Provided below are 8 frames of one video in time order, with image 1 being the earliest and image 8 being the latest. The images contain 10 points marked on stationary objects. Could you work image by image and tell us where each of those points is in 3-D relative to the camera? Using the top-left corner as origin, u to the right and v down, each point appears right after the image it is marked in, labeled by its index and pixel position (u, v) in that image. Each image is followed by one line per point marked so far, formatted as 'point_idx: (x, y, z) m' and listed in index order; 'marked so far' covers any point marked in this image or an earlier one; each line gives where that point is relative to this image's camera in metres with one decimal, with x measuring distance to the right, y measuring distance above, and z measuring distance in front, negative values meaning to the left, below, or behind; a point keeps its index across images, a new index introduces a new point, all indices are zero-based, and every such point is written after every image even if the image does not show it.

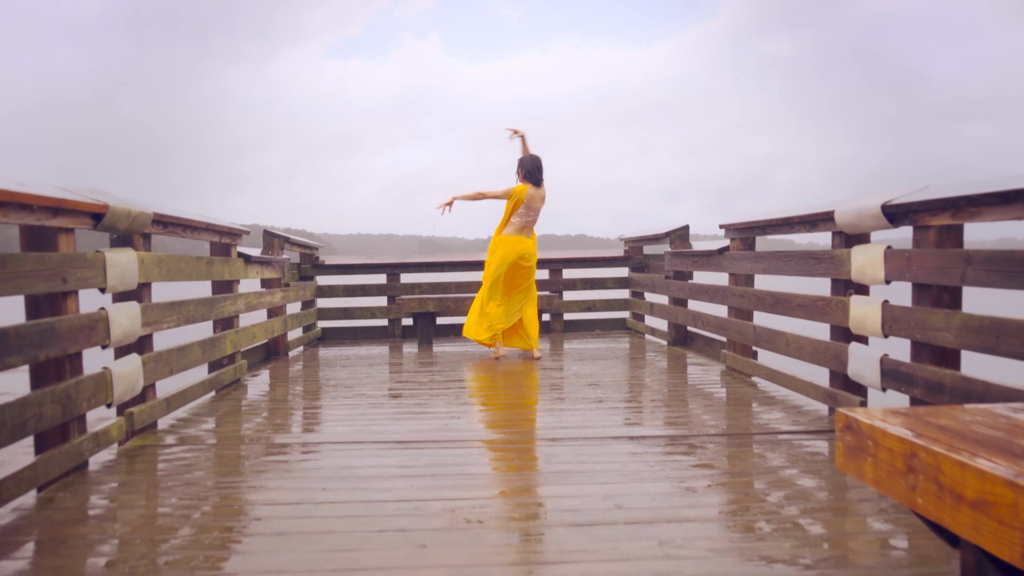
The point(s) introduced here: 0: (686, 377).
0: (+1.4, -0.7, +5.0) m
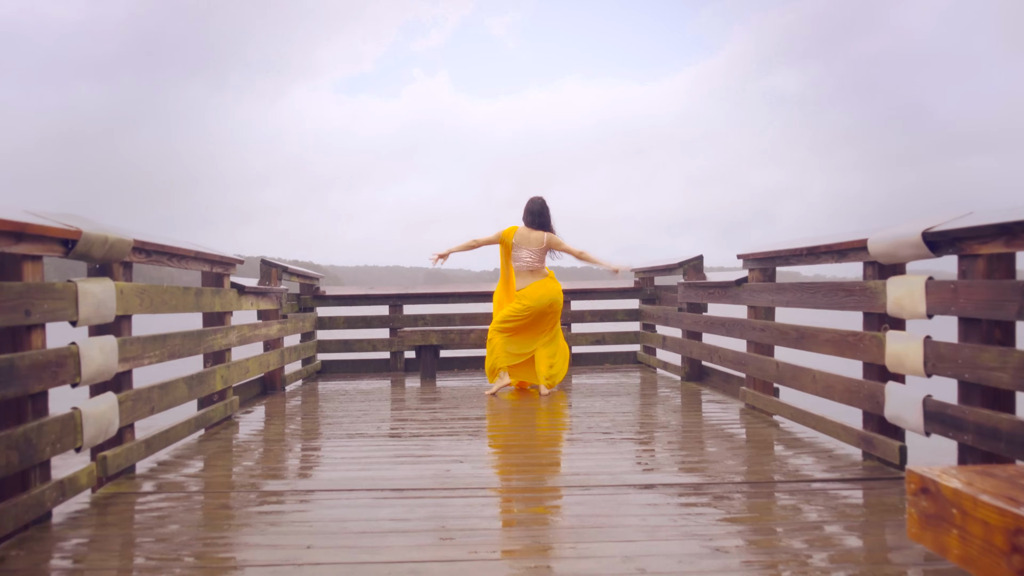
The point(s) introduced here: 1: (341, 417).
0: (+1.5, -1.0, +4.7) m
1: (-1.3, -1.0, +4.8) m
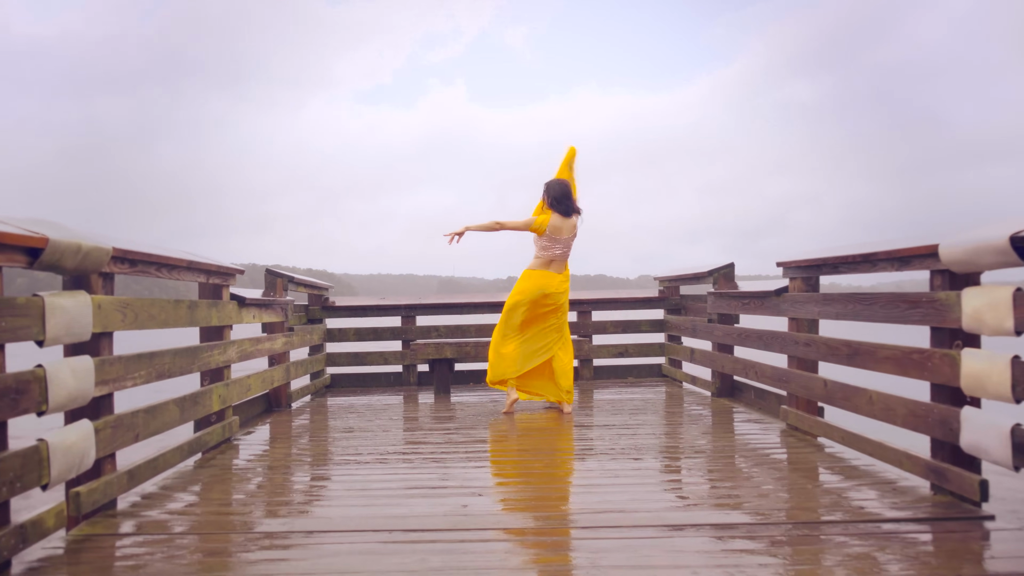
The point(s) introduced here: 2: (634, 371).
0: (+1.6, -1.0, +4.3) m
1: (-1.2, -1.1, +4.5) m
2: (+1.4, -1.0, +7.0) m
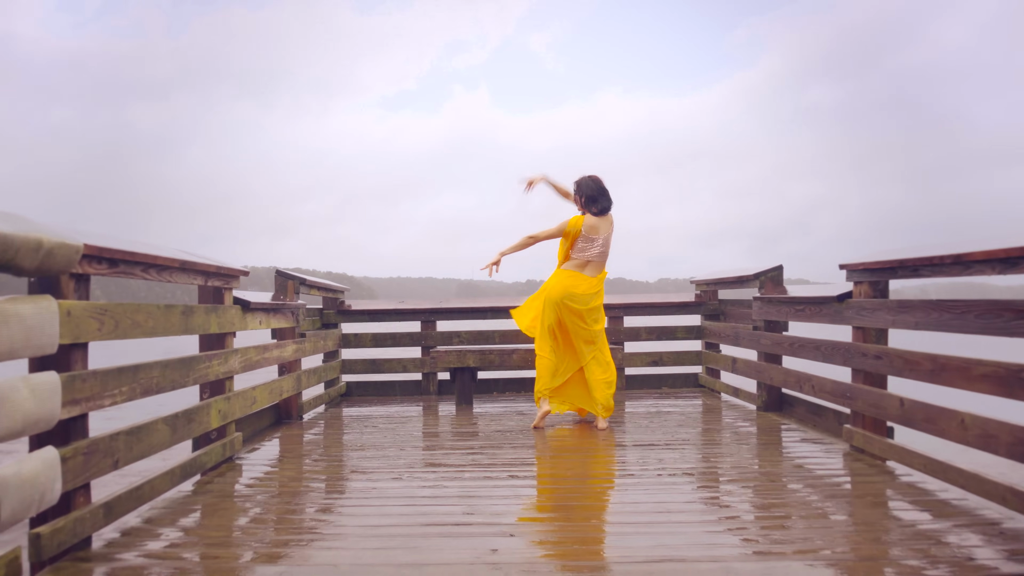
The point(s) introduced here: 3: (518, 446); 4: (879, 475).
0: (+1.8, -1.1, +3.8) m
1: (-1.0, -1.1, +4.2) m
2: (+1.7, -1.0, +6.5) m
3: (0.0, -1.1, +4.1) m
4: (+2.0, -1.0, +3.4) m
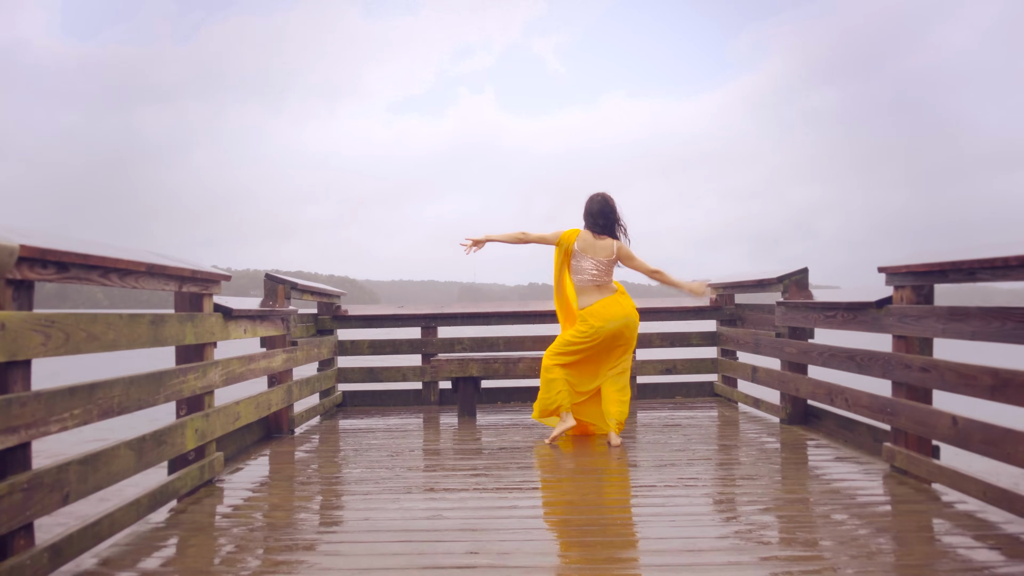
0: (+1.8, -1.1, +3.5) m
1: (-0.9, -1.1, +3.8) m
2: (+1.7, -1.0, +6.2) m
3: (+0.1, -1.1, +3.8) m
4: (+2.1, -1.1, +3.1) m
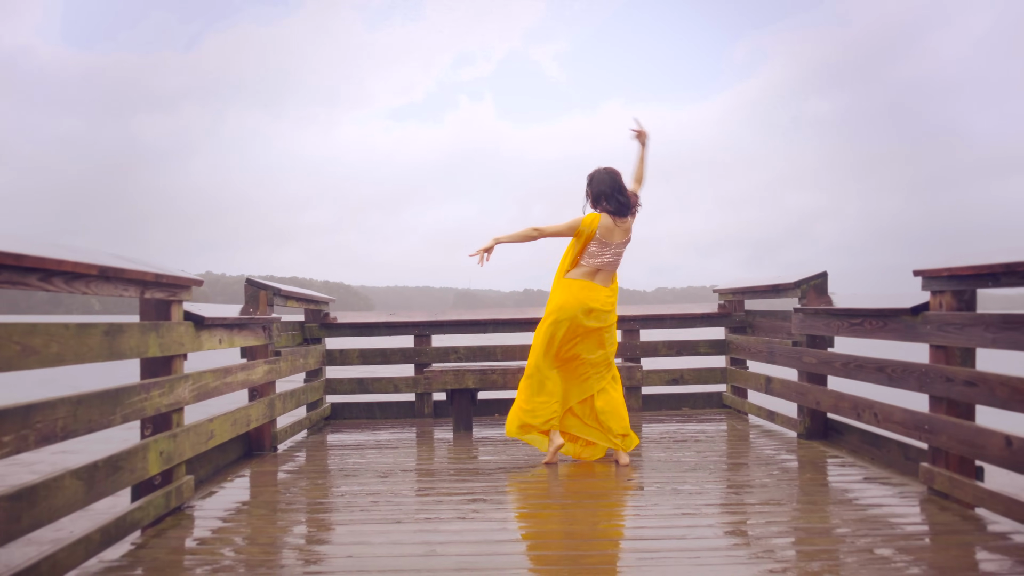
0: (+1.8, -1.1, +3.2) m
1: (-0.9, -1.2, +3.5) m
2: (+1.7, -1.1, +5.9) m
3: (+0.1, -1.1, +3.5) m
4: (+2.1, -1.1, +2.8) m
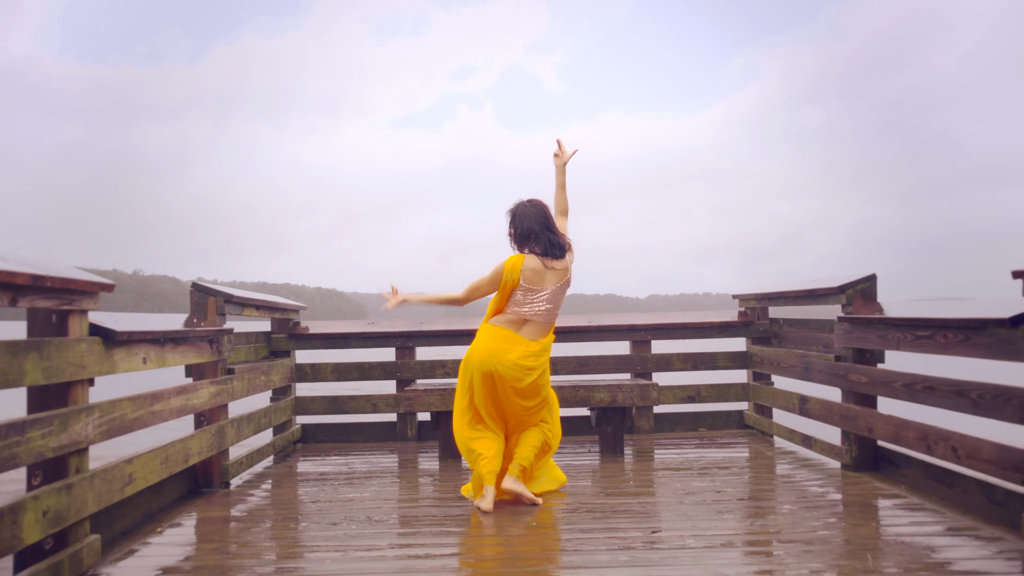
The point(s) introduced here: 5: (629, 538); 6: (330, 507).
0: (+1.8, -1.2, +2.6) m
1: (-0.9, -1.2, +2.8) m
2: (+1.7, -1.1, +5.2) m
3: (+0.1, -1.1, +2.8) m
4: (+2.1, -1.1, +2.1) m
5: (+0.6, -1.1, +2.8) m
6: (-1.0, -1.2, +3.4) m
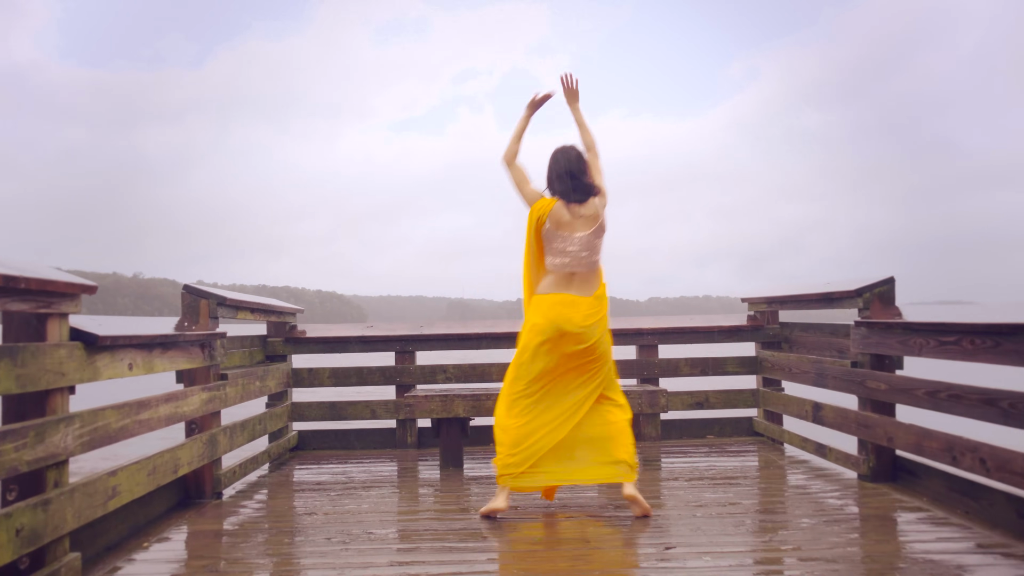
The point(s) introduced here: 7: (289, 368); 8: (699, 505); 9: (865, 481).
0: (+1.8, -1.2, +2.4) m
1: (-0.9, -1.2, +2.7) m
2: (+1.7, -1.2, +5.1) m
3: (+0.1, -1.2, +2.6) m
4: (+2.1, -1.1, +2.0) m
5: (+0.6, -1.1, +2.6) m
6: (-1.0, -1.3, +3.2) m
7: (-1.8, -0.6, +4.8) m
8: (+1.0, -1.2, +3.4) m
9: (+2.1, -1.1, +3.7) m
